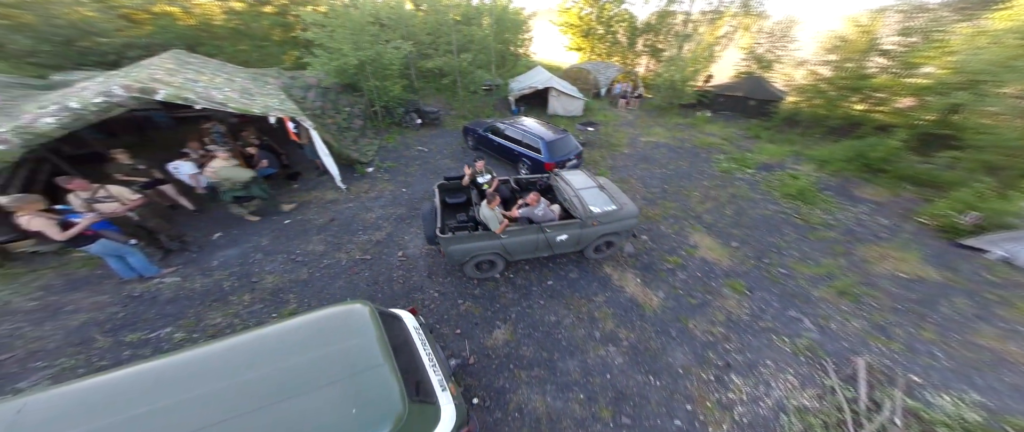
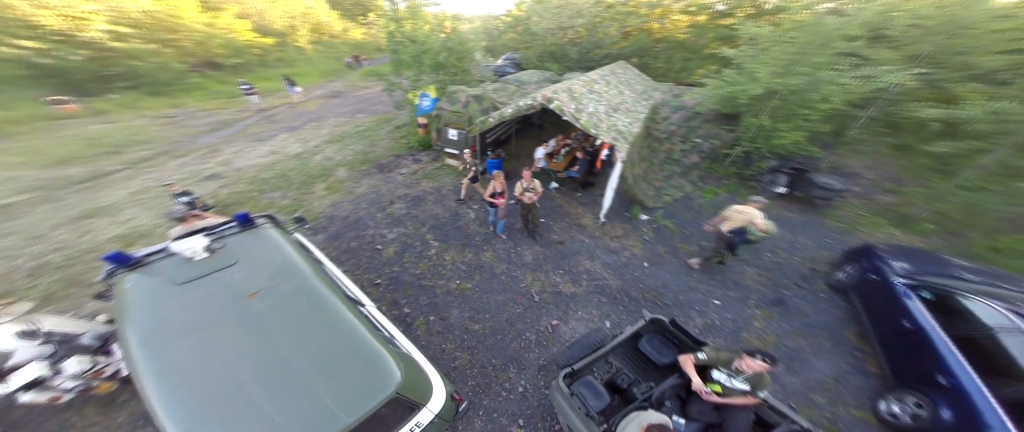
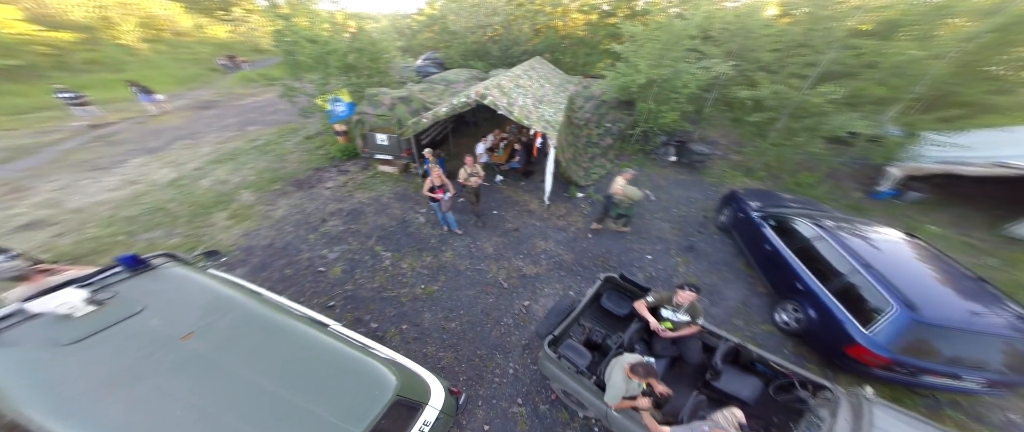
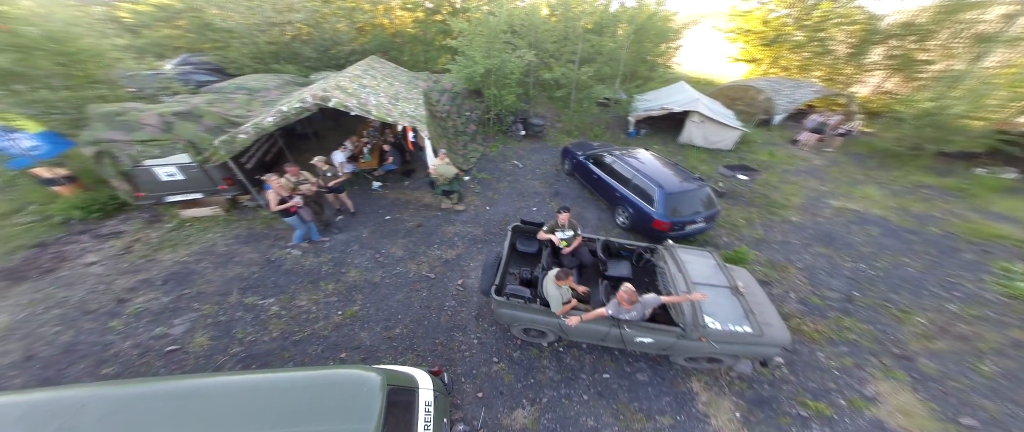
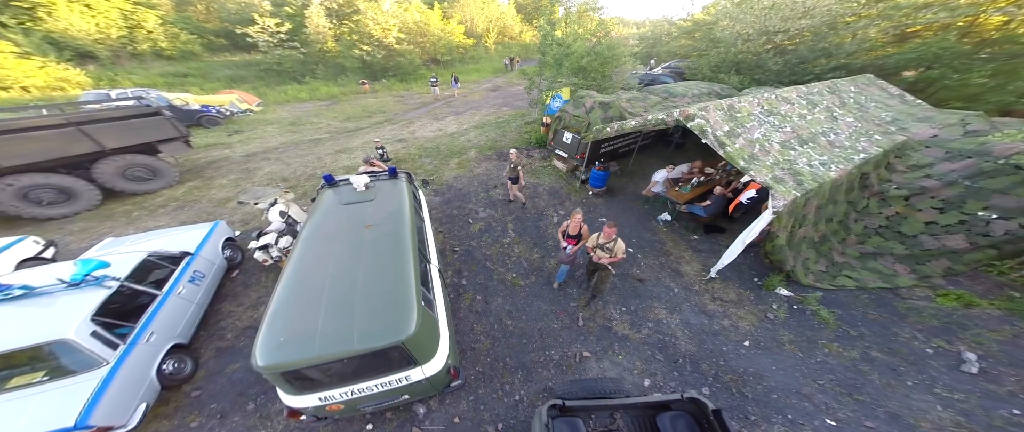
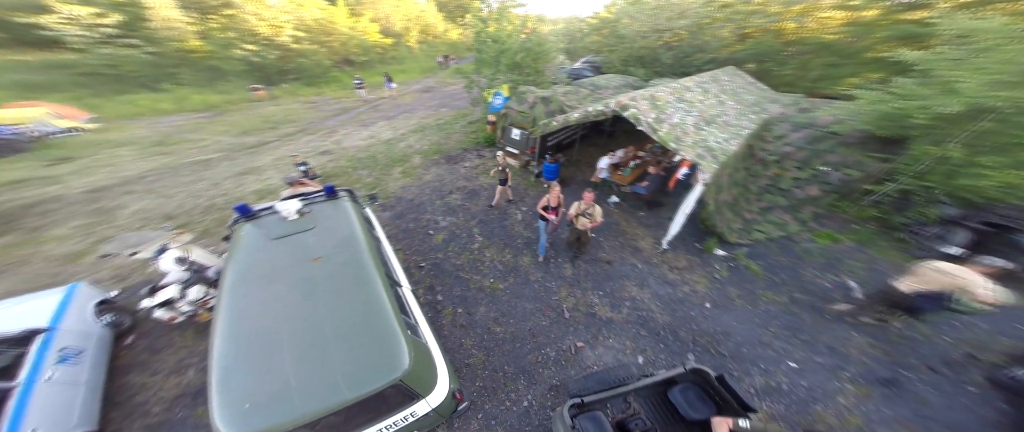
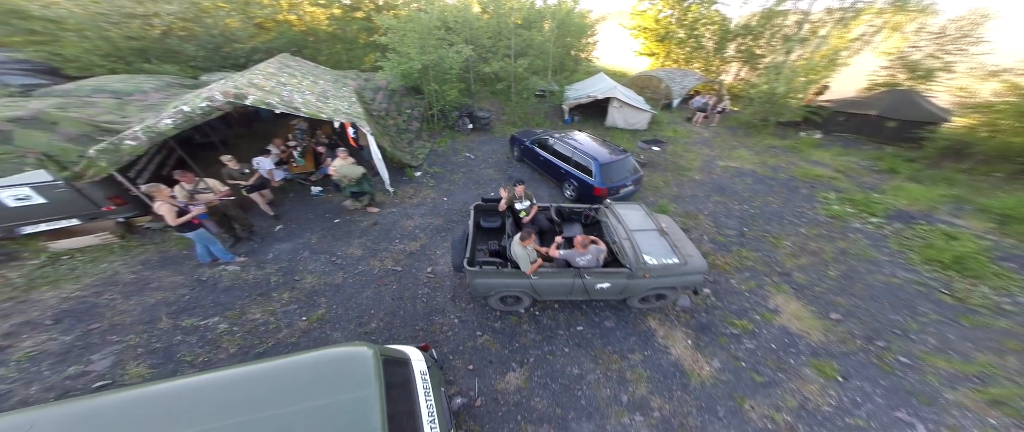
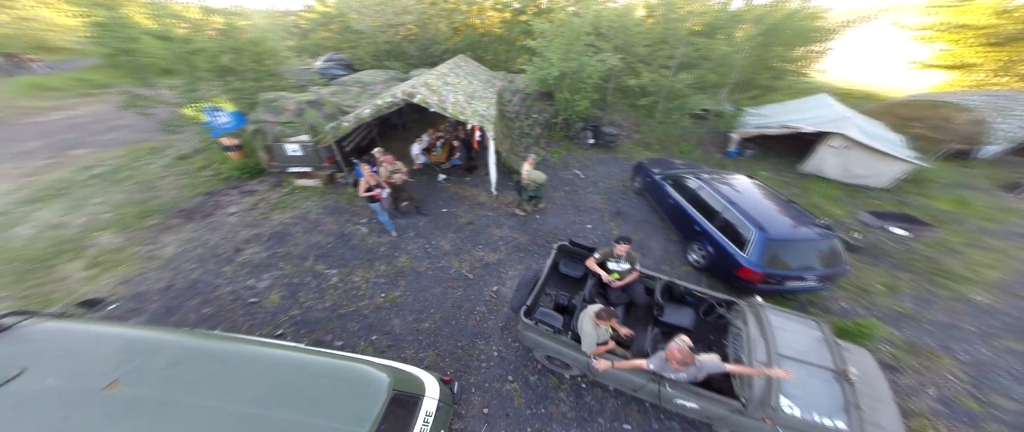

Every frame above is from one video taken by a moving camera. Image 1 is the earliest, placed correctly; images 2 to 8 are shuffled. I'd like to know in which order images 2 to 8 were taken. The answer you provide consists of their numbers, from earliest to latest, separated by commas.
7, 4, 8, 3, 2, 6, 5
